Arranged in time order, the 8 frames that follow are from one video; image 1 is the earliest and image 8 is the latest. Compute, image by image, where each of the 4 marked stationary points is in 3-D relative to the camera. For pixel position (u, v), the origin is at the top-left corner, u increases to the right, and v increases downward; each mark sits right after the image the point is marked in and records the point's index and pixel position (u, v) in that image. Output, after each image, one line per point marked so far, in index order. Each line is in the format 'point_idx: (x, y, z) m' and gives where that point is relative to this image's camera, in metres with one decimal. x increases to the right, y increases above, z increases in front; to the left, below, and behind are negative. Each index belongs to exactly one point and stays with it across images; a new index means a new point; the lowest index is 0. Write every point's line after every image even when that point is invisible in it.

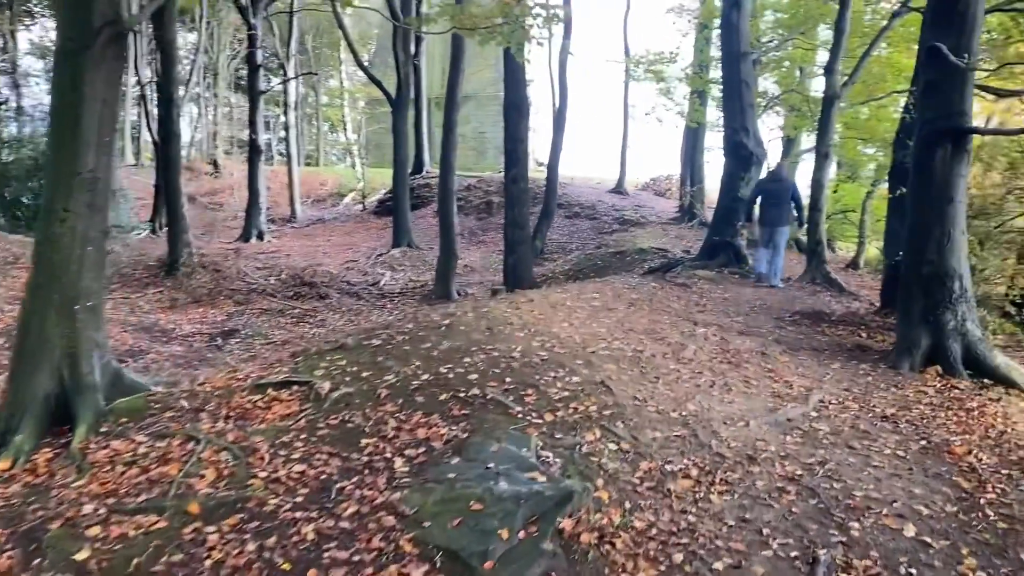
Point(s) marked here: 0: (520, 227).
0: (+0.1, +0.8, +11.9) m
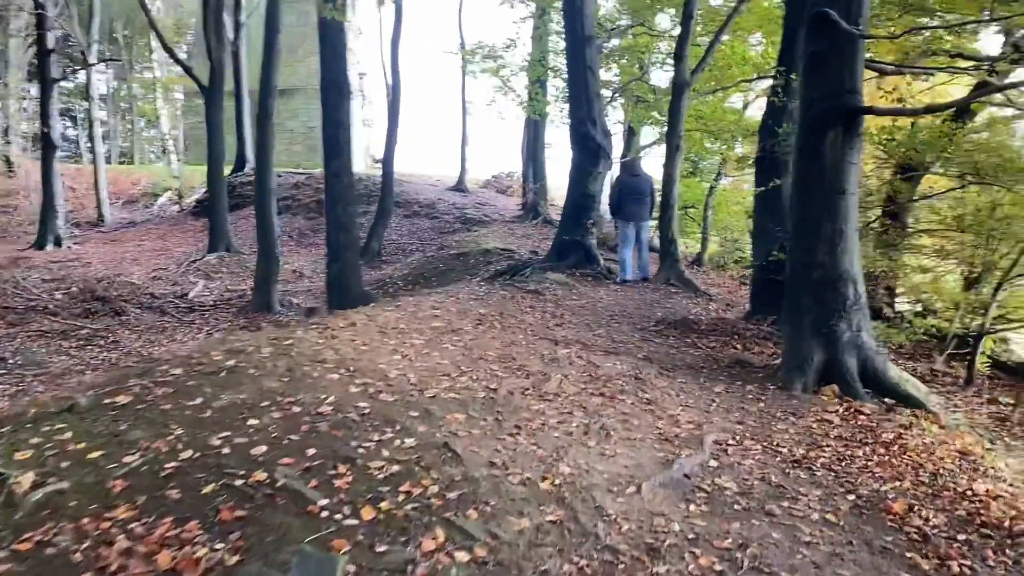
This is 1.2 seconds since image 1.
0: (-1.9, +0.7, +10.1) m
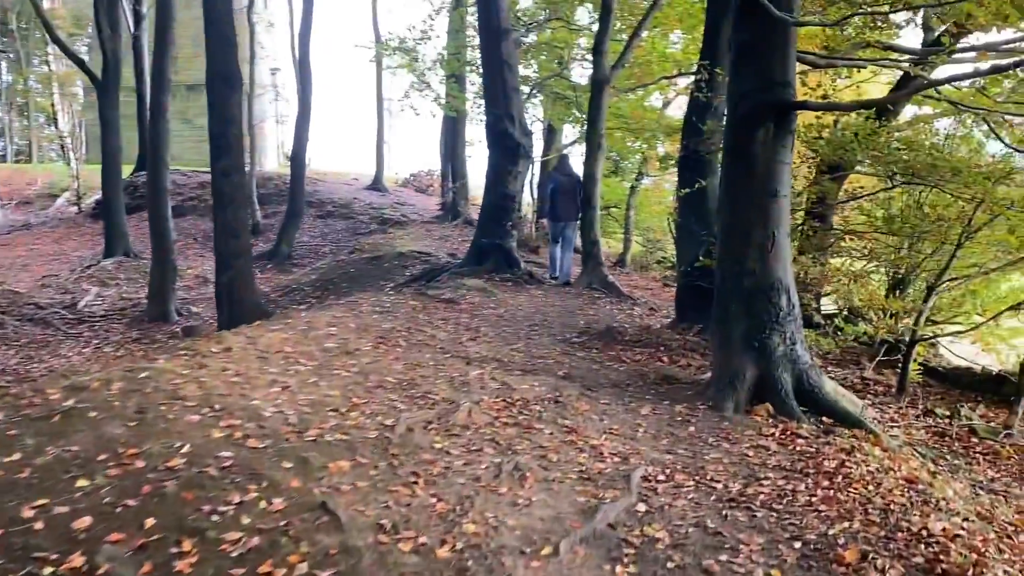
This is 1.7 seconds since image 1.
0: (-2.9, +0.5, +9.2) m
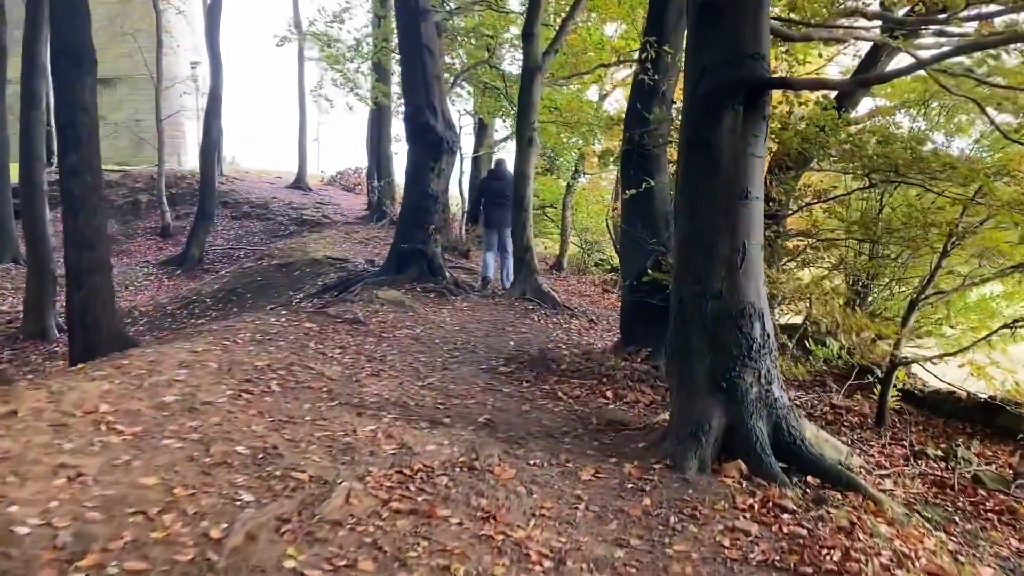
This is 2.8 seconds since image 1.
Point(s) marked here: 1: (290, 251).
0: (-3.6, +0.4, +7.6) m
1: (-4.1, +0.7, +16.3) m
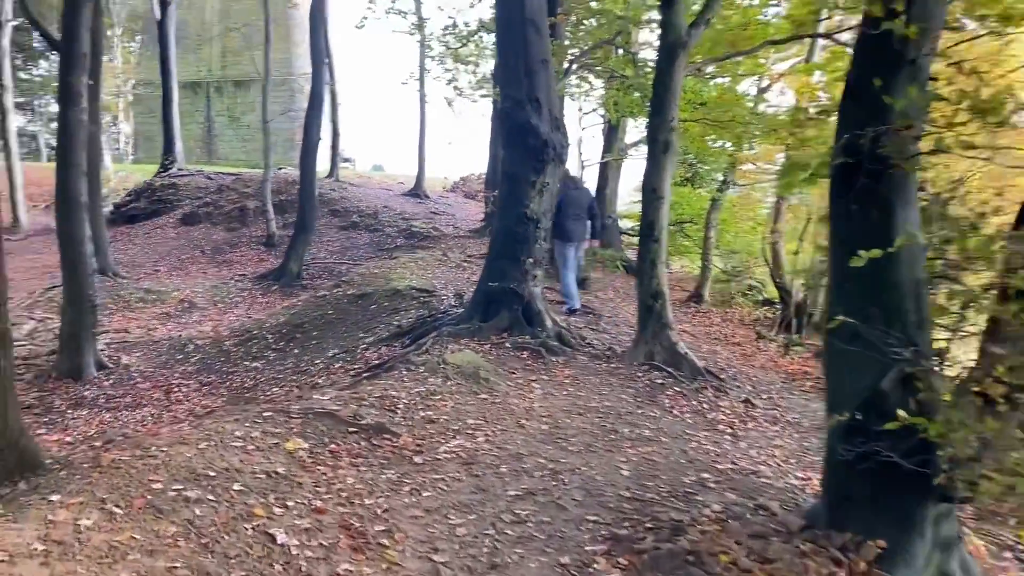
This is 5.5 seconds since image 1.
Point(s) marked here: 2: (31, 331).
0: (-3.0, -0.1, +4.9) m
1: (-2.1, +0.2, +13.6) m
2: (-7.5, -0.7, +13.6) m
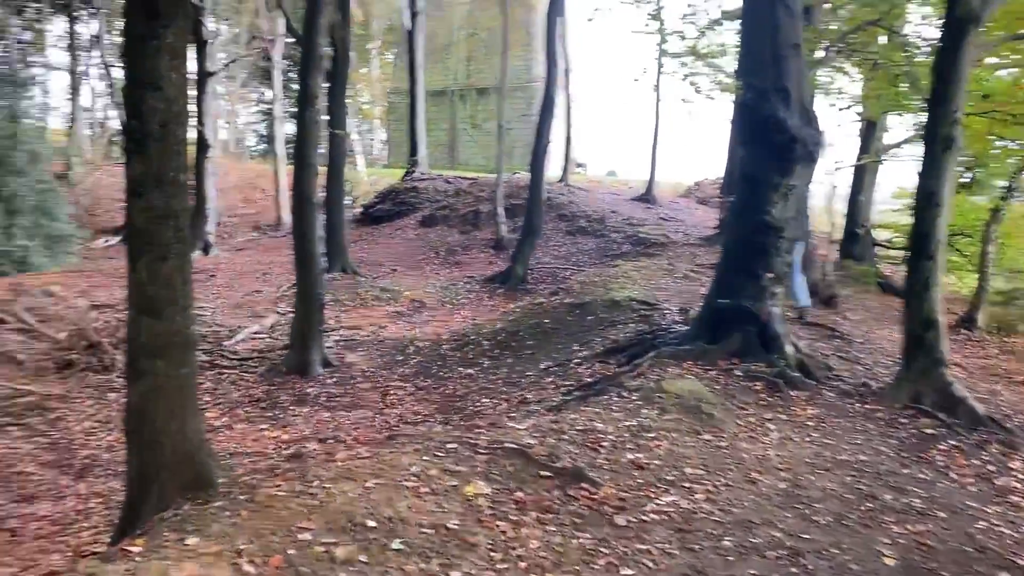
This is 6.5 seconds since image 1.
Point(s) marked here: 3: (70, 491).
0: (-1.8, -0.1, +4.7) m
1: (+1.2, 0.0, +12.8) m
2: (-3.9, -0.6, +14.2) m
3: (-3.7, -1.7, +7.3) m
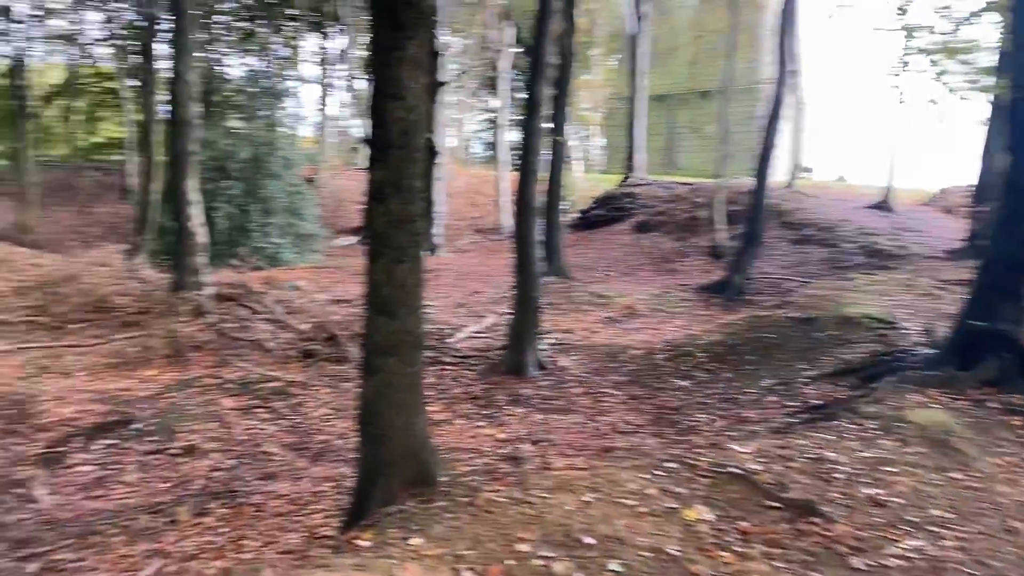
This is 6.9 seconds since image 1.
0: (-0.6, -0.1, +4.9) m
1: (+4.3, -0.2, +12.1) m
2: (-0.4, -0.6, +14.6) m
3: (-1.8, -1.7, +7.8) m
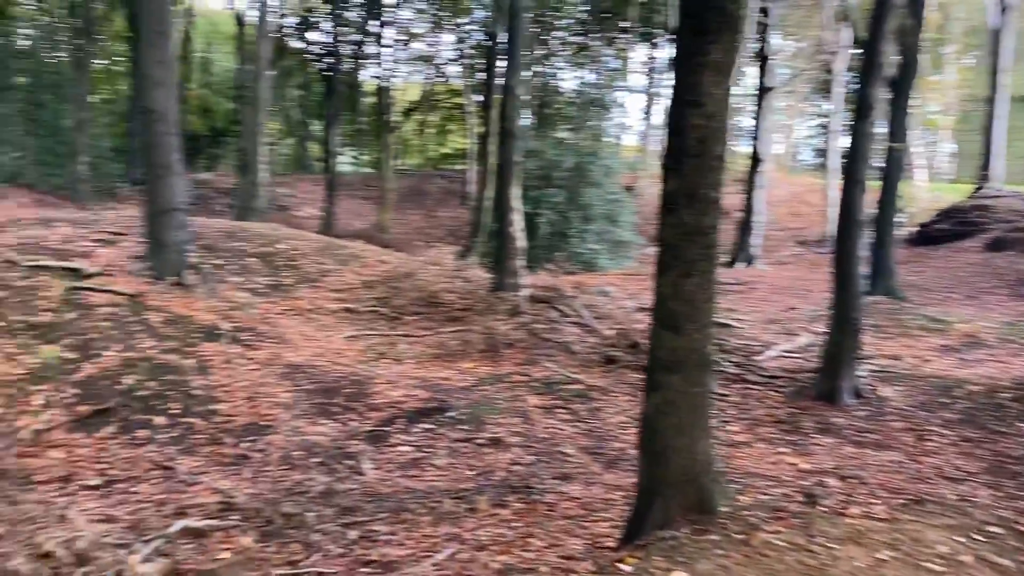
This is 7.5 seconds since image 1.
0: (+0.9, -0.2, +4.7) m
1: (+8.1, -0.6, +9.7) m
2: (+4.5, -0.9, +13.7) m
3: (+0.7, -1.7, +7.9) m
